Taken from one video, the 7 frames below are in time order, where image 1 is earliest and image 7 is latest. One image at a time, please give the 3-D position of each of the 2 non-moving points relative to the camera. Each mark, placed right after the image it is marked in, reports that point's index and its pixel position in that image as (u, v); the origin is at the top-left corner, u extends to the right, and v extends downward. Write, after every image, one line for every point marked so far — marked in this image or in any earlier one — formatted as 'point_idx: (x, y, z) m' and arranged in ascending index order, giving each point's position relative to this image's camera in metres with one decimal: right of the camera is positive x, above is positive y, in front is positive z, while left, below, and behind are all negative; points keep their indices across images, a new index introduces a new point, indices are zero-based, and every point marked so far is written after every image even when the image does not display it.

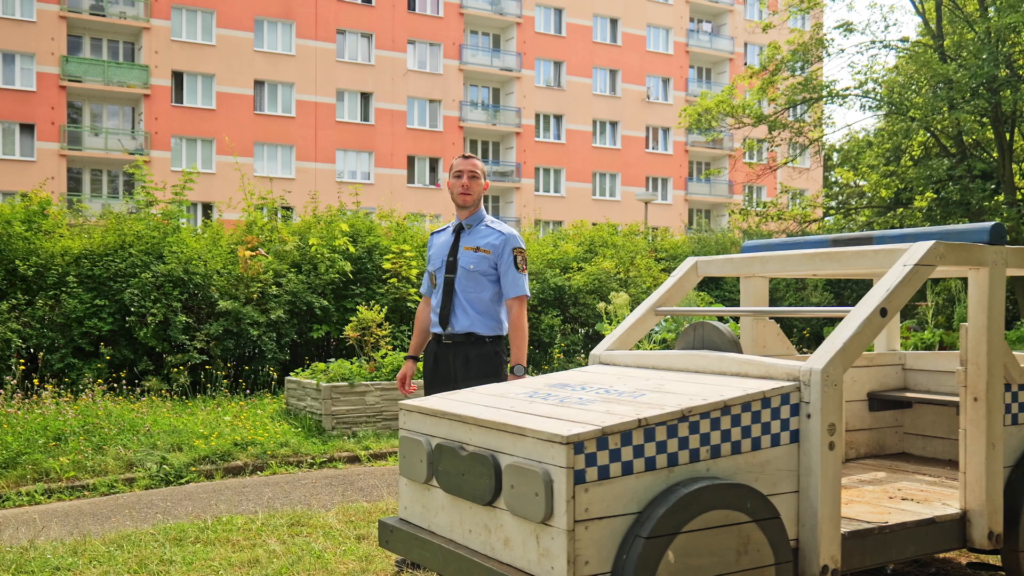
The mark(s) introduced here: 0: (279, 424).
0: (-1.9, -1.1, +8.7) m
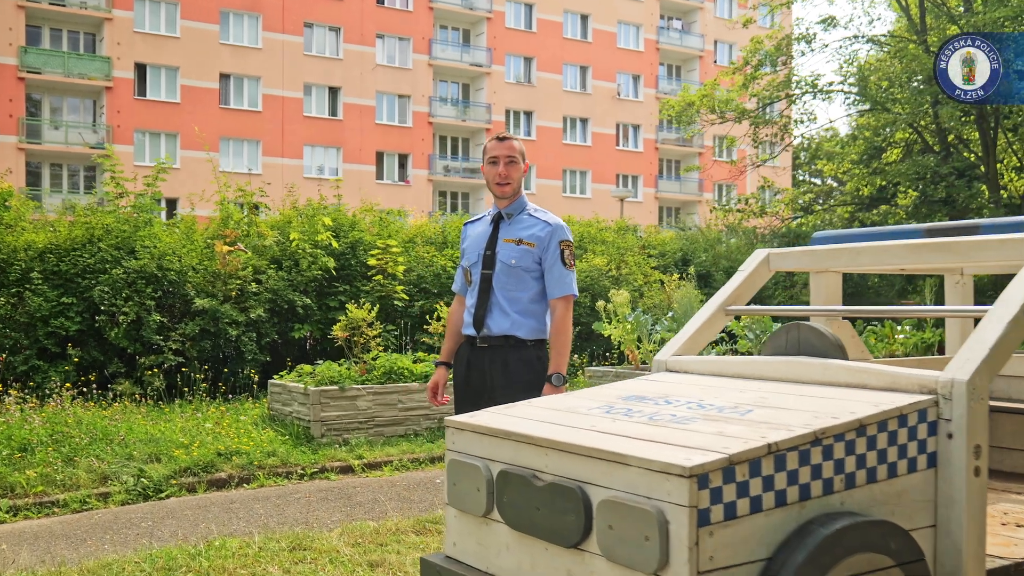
0: (-1.9, -1.1, +8.1) m
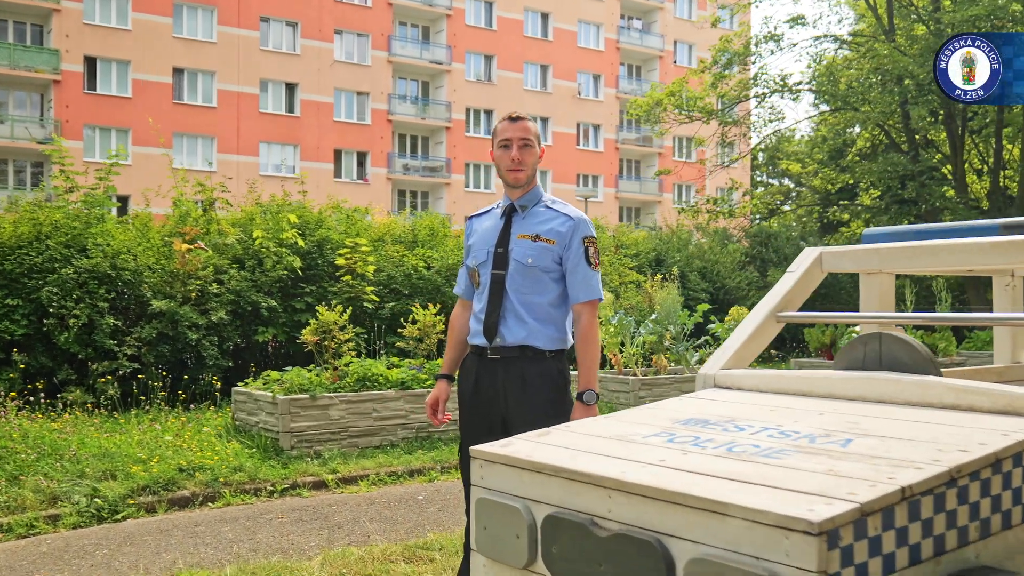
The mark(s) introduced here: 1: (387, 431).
0: (-2.0, -1.1, +7.5) m
1: (-1.0, -1.1, +7.9) m
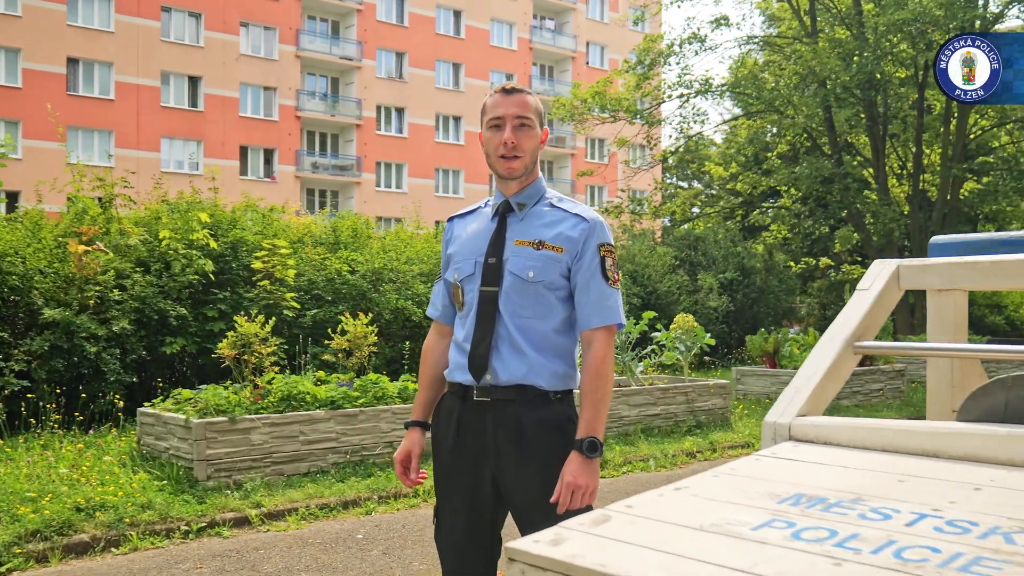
0: (-2.4, -1.2, +6.6) m
1: (-1.3, -1.1, +7.1) m
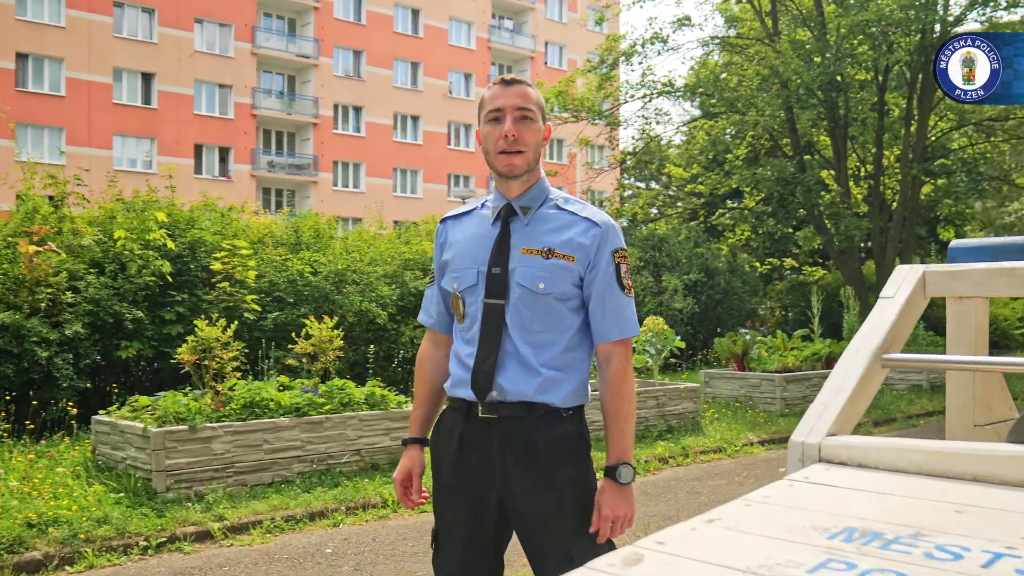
0: (-2.6, -1.2, +6.3) m
1: (-1.5, -1.2, +6.8) m
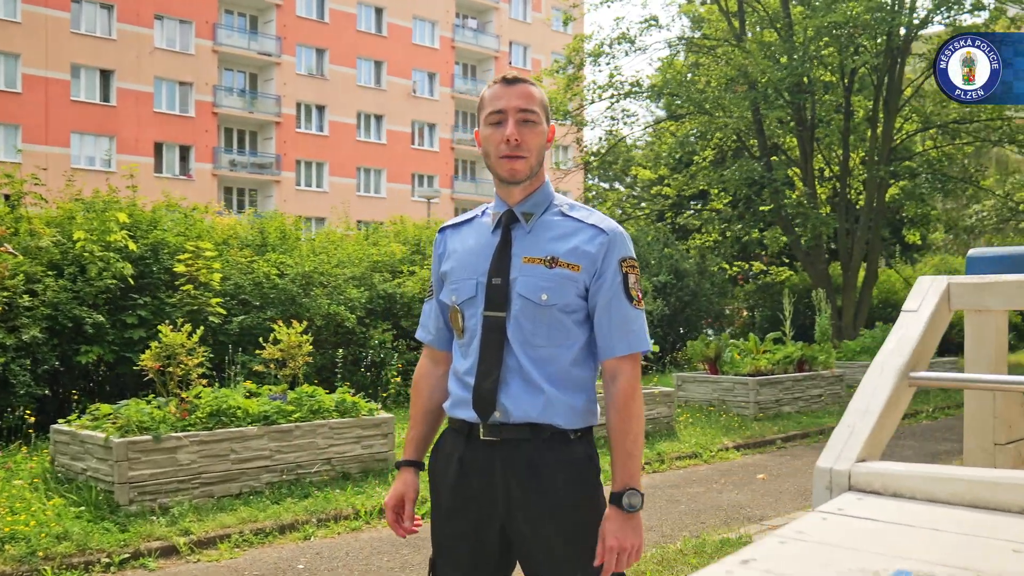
0: (-2.7, -1.2, +6.0) m
1: (-1.7, -1.2, +6.6) m
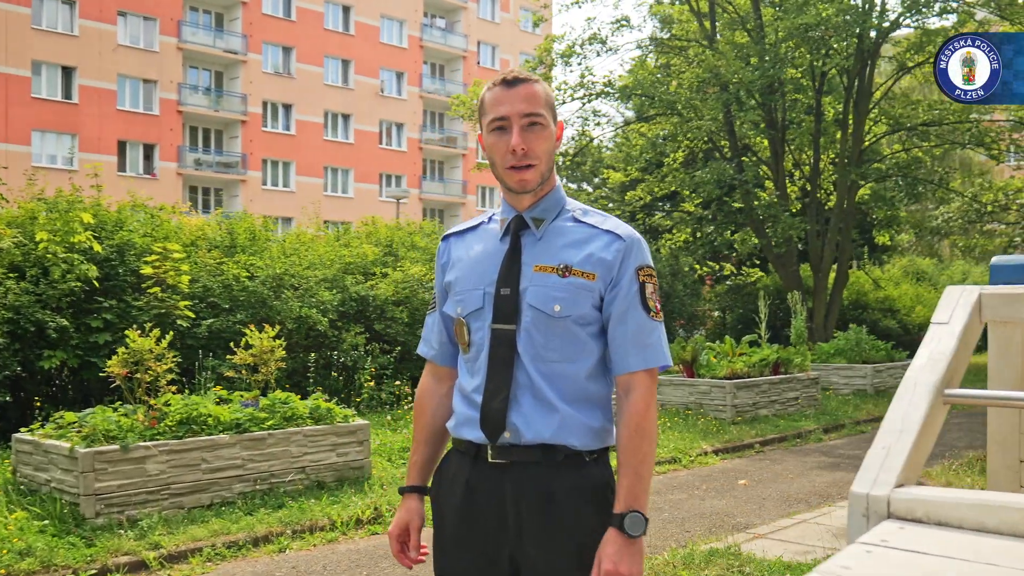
0: (-2.8, -1.2, +5.8) m
1: (-1.8, -1.2, +6.4) m
